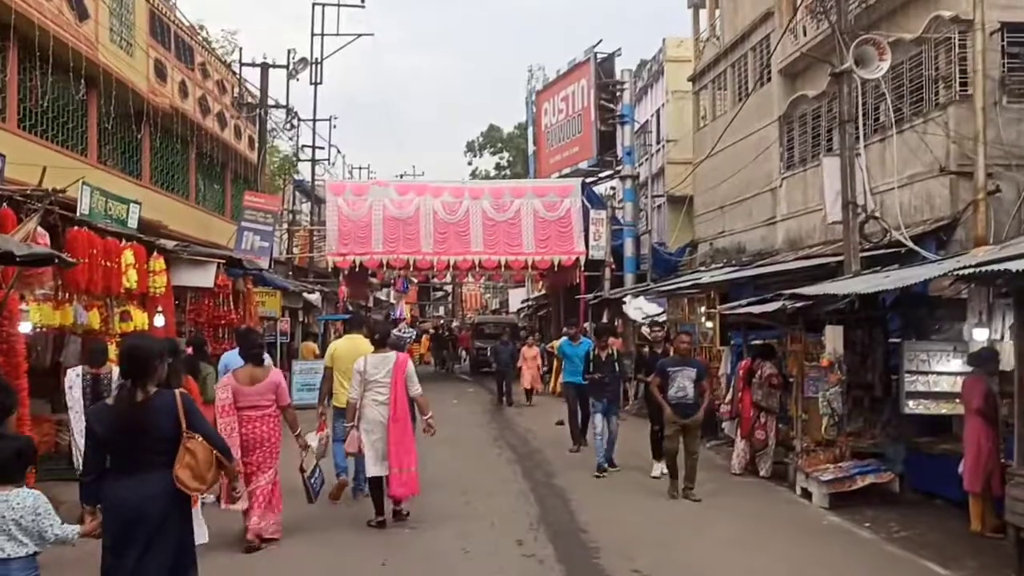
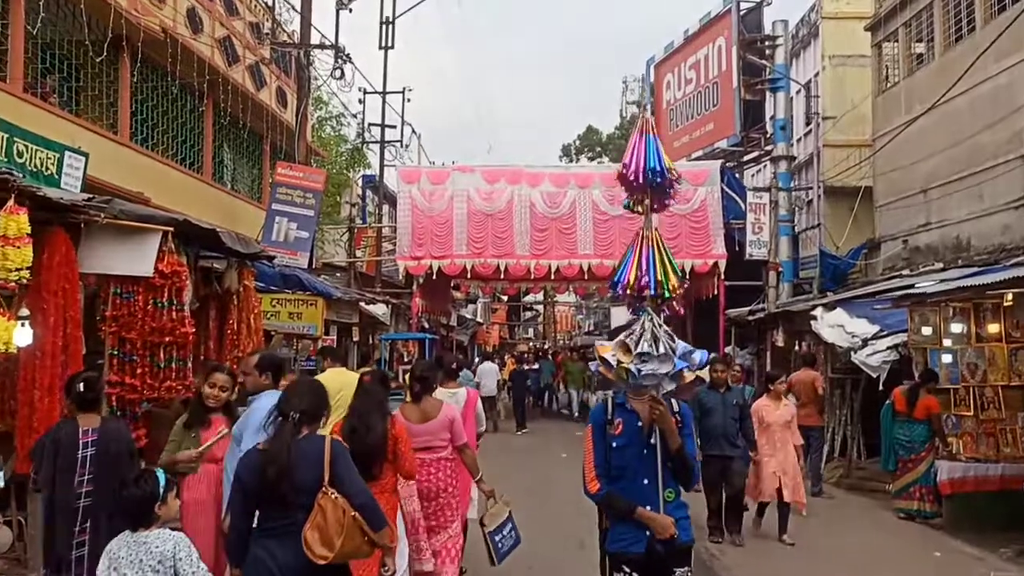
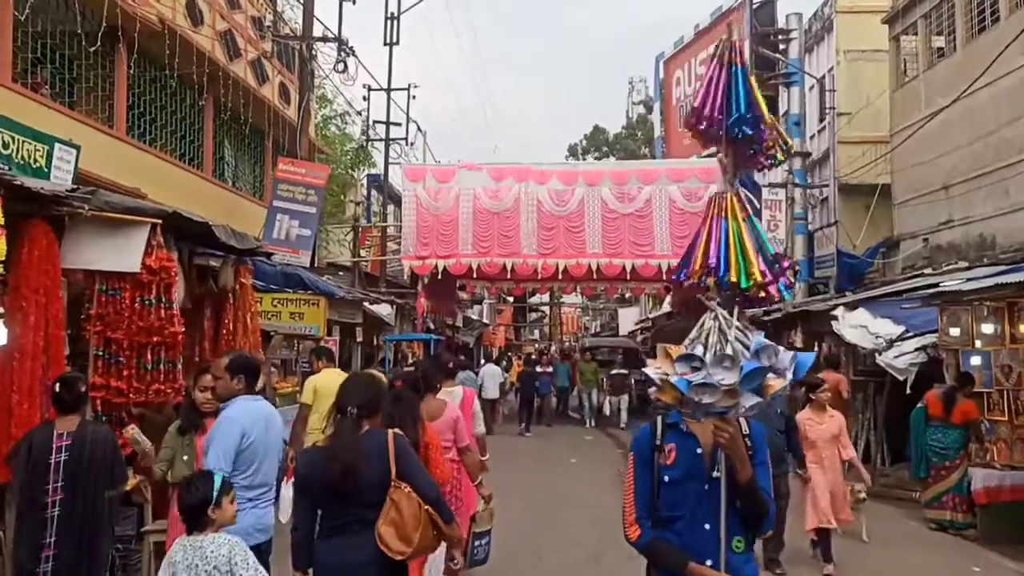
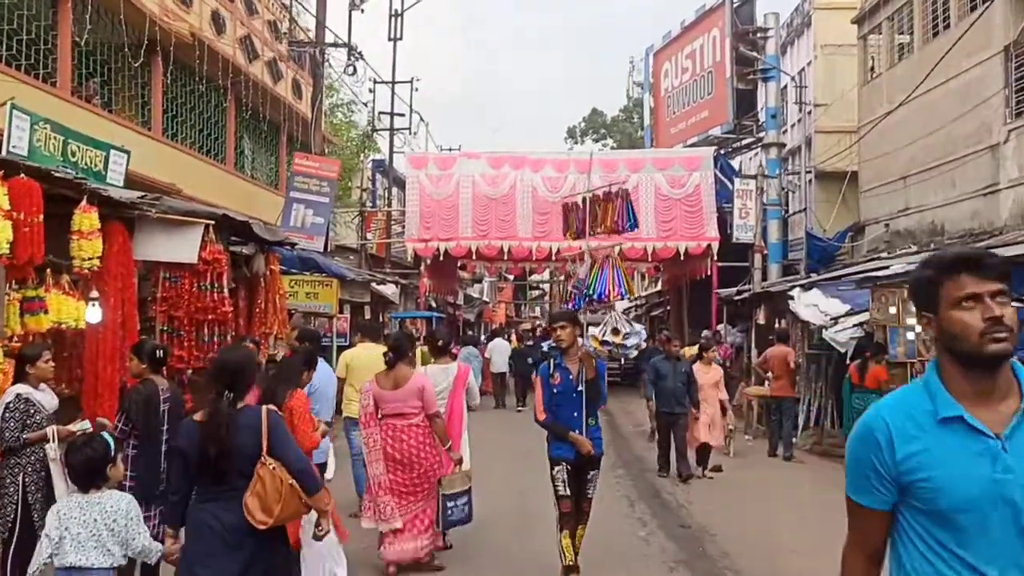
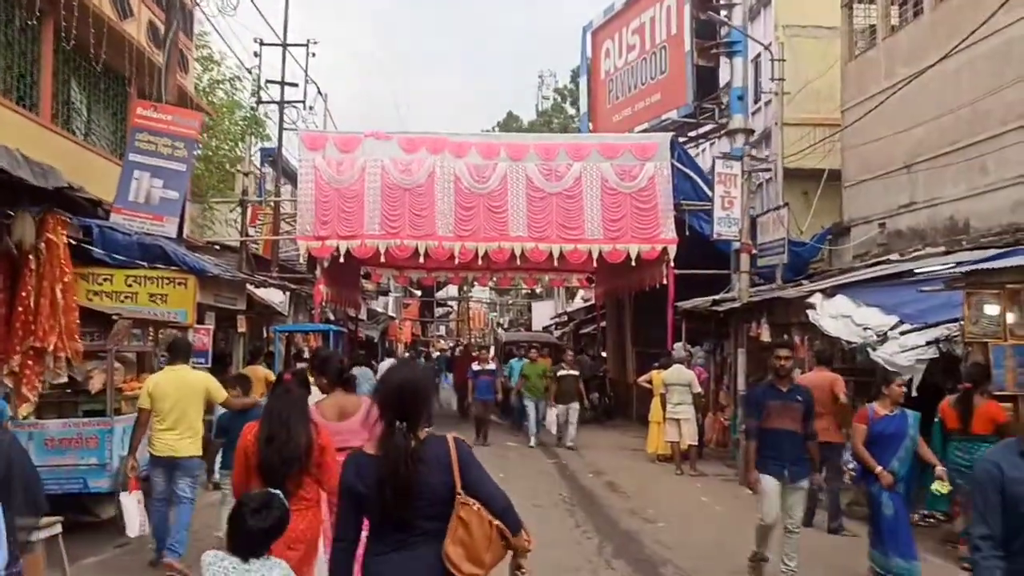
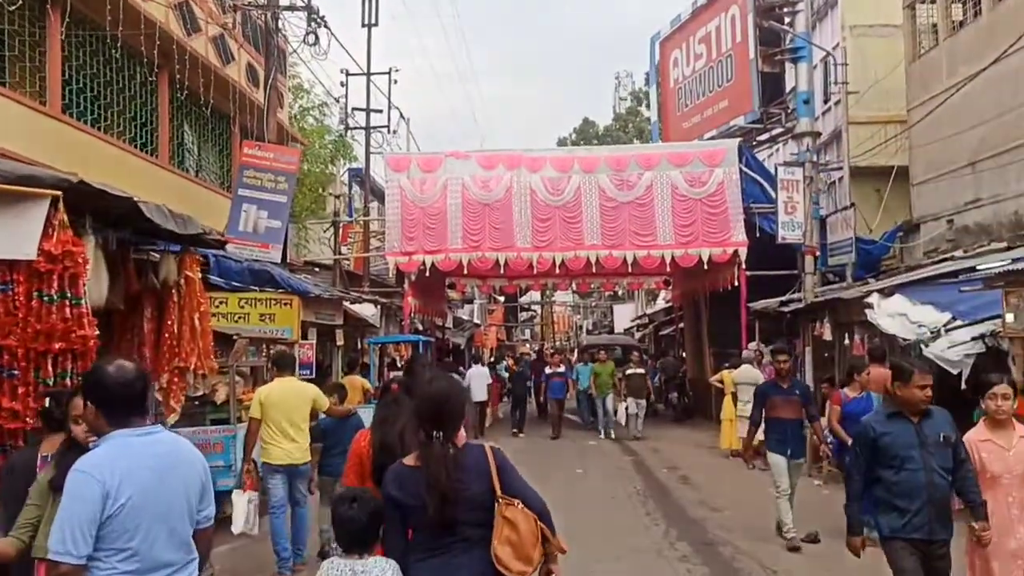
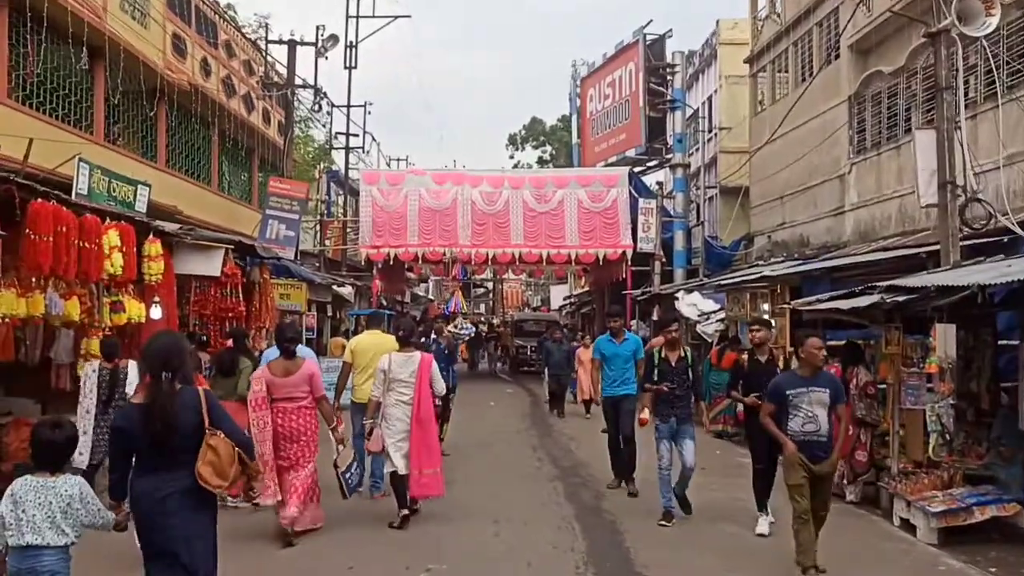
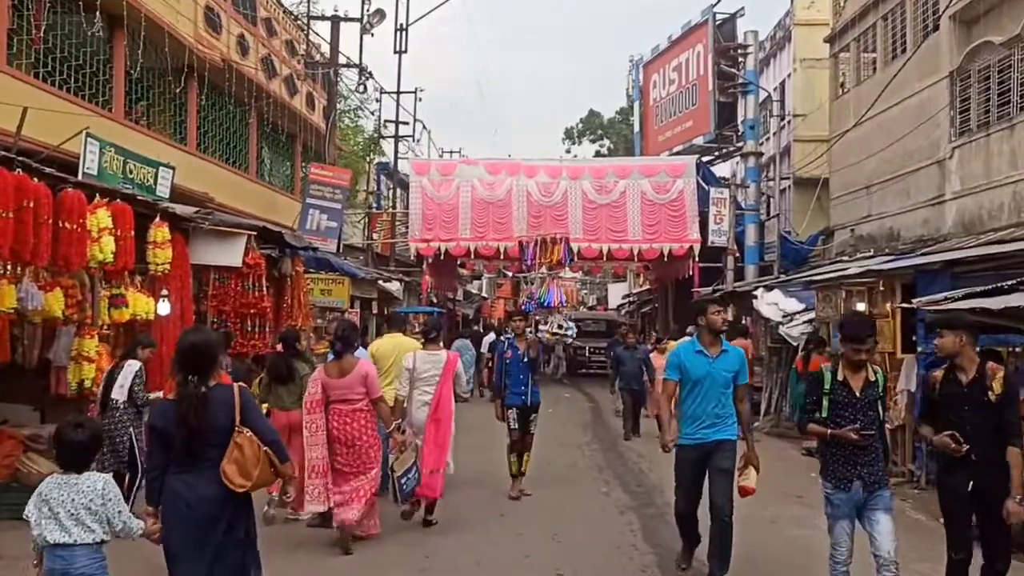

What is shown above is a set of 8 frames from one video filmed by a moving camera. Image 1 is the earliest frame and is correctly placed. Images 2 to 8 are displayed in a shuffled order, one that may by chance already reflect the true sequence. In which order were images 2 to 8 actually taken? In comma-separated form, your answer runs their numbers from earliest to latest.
7, 8, 4, 2, 3, 6, 5
